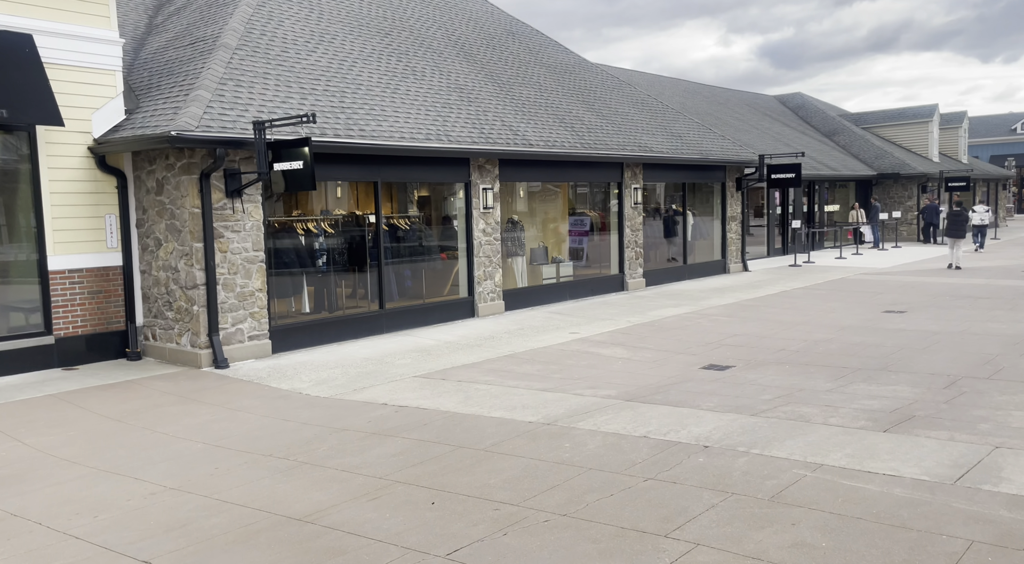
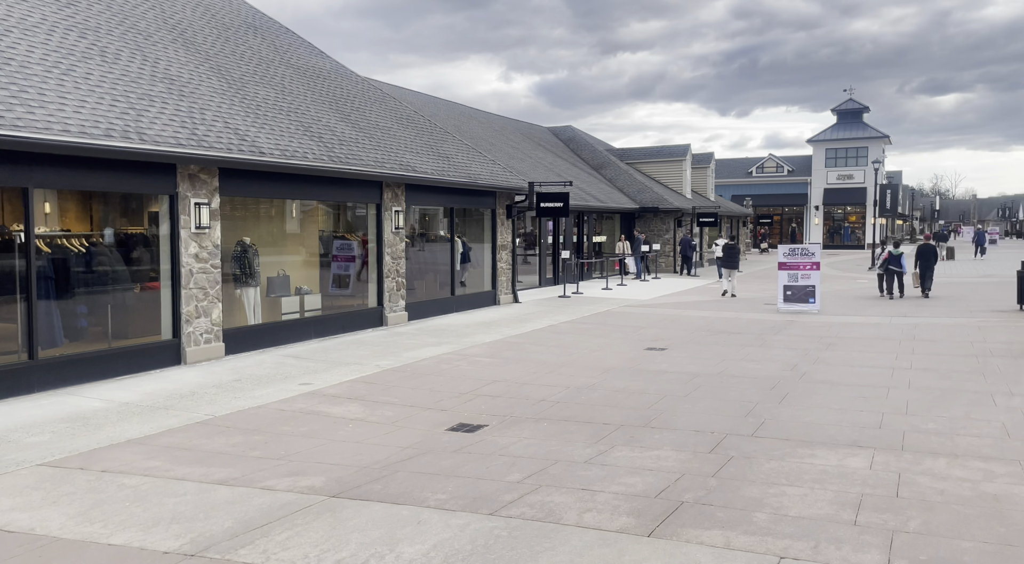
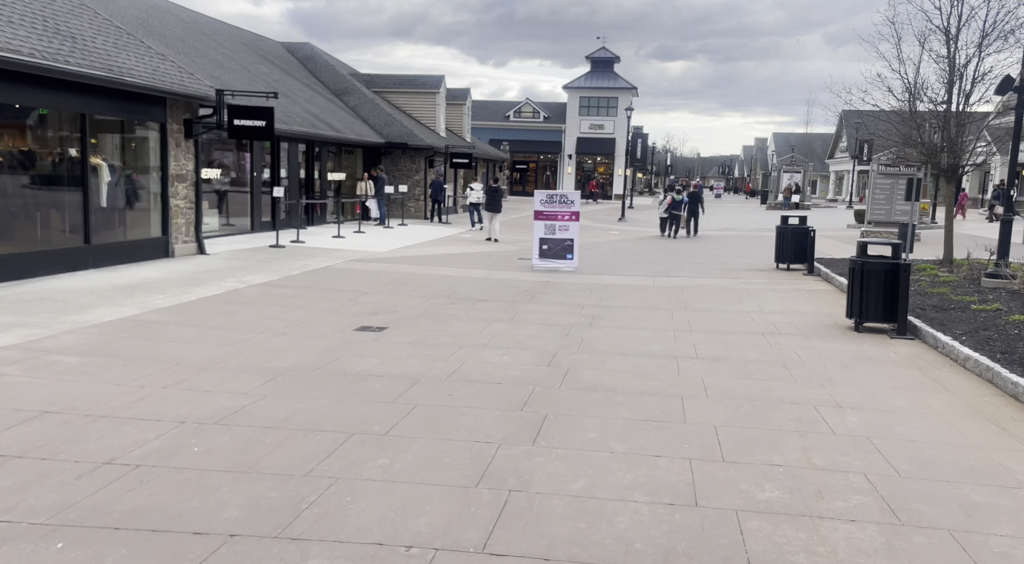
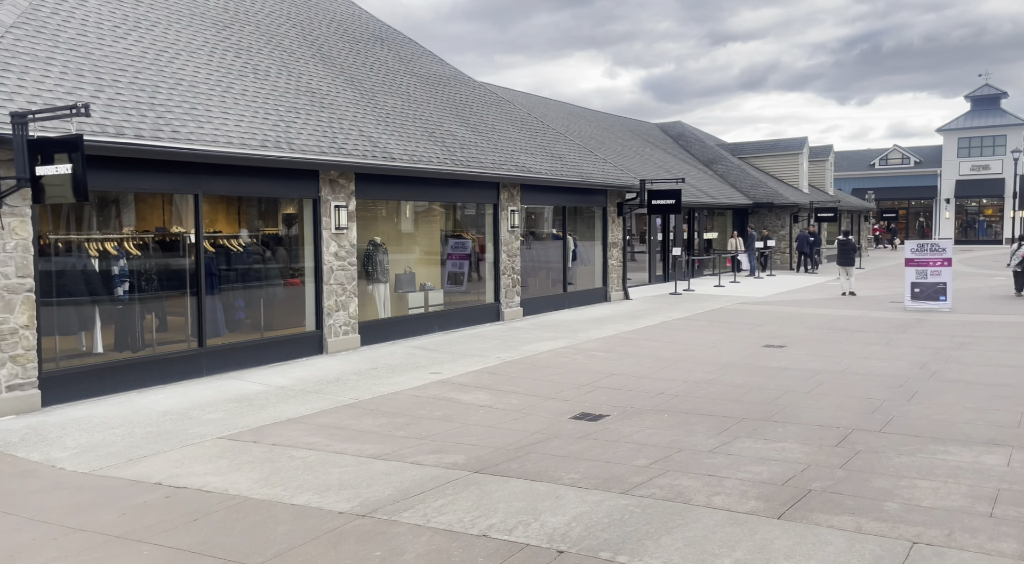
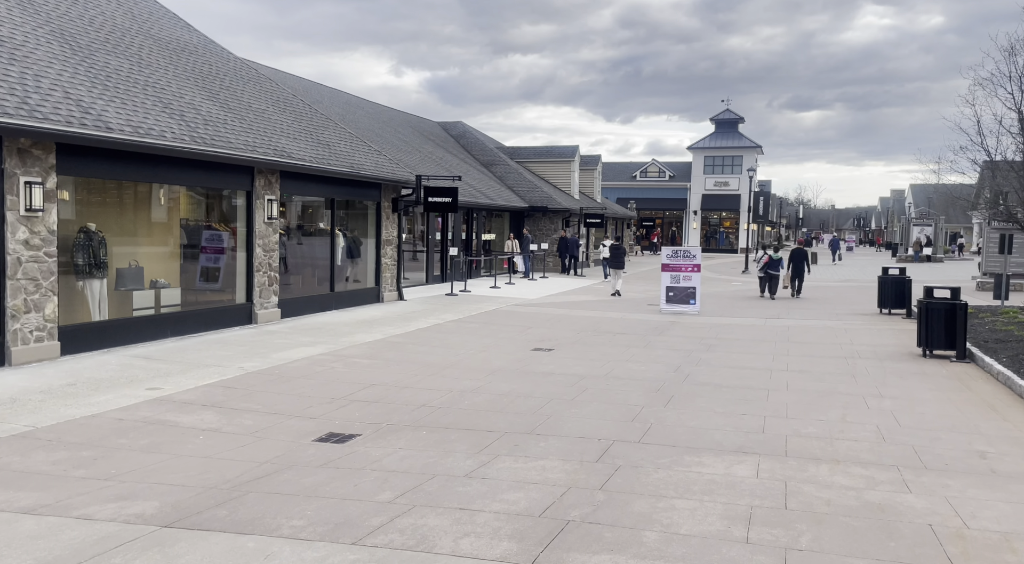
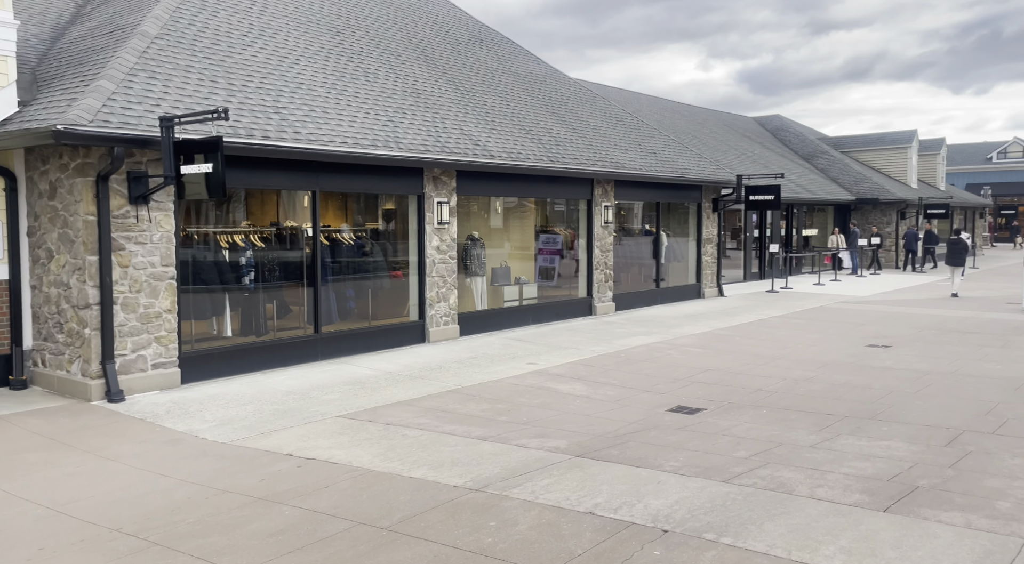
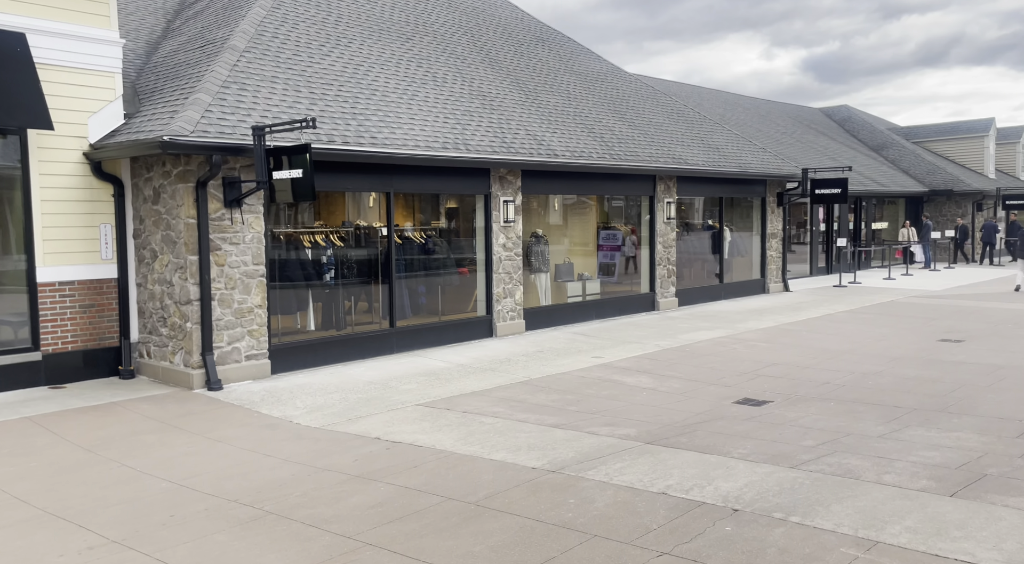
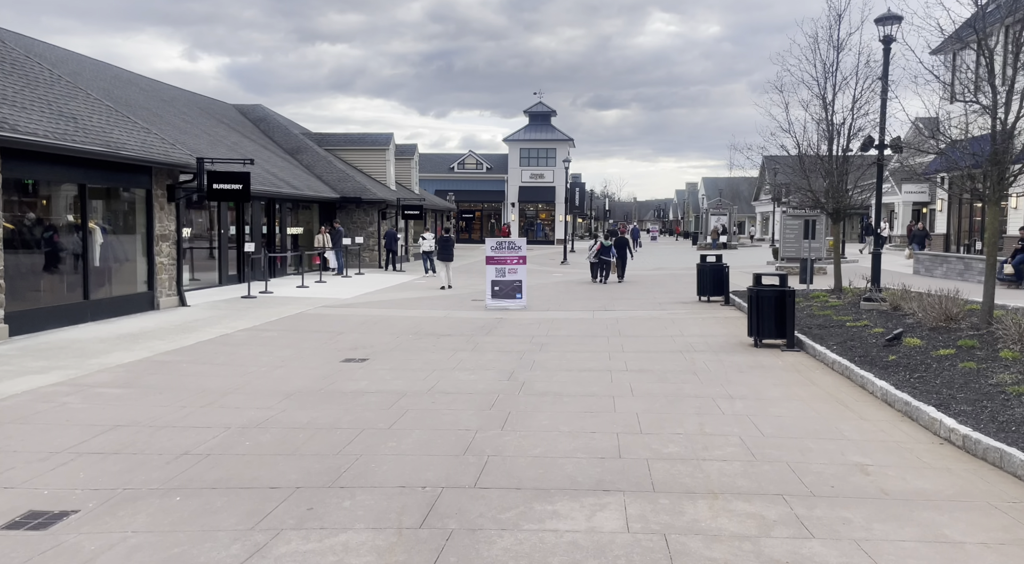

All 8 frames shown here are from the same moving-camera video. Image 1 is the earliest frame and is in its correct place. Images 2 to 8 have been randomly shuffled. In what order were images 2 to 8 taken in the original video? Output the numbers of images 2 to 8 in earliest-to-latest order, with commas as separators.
7, 6, 4, 2, 5, 8, 3
